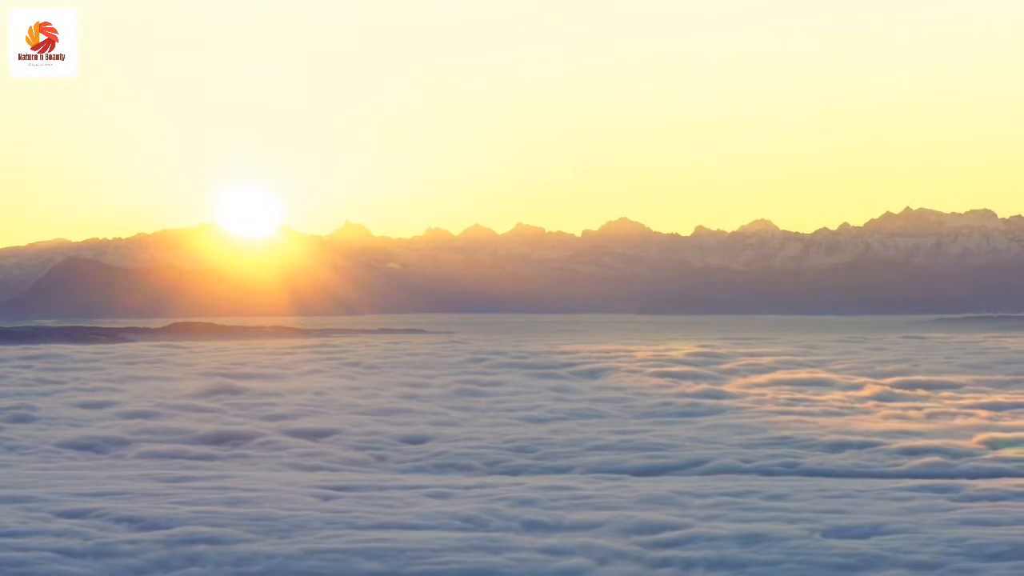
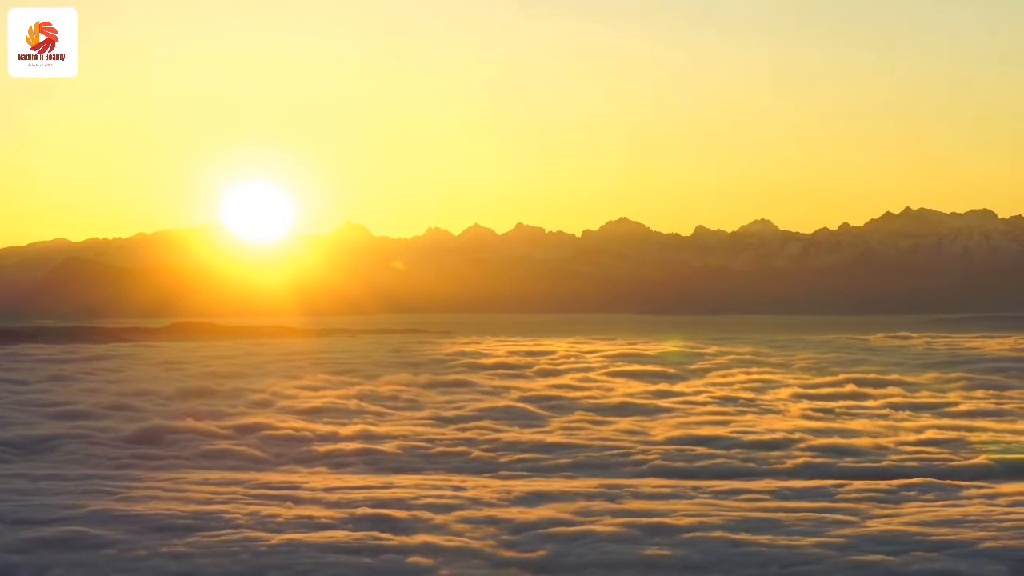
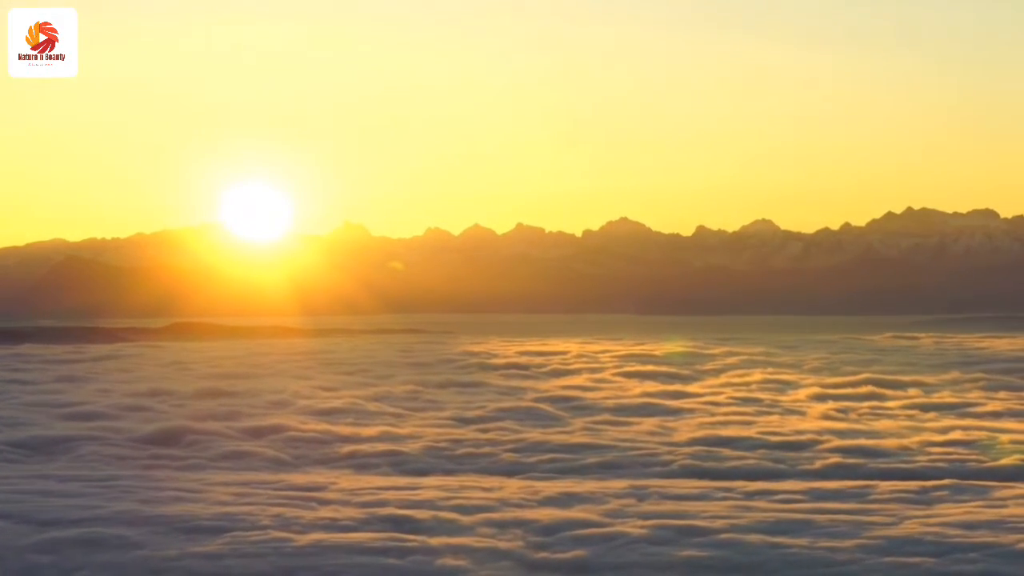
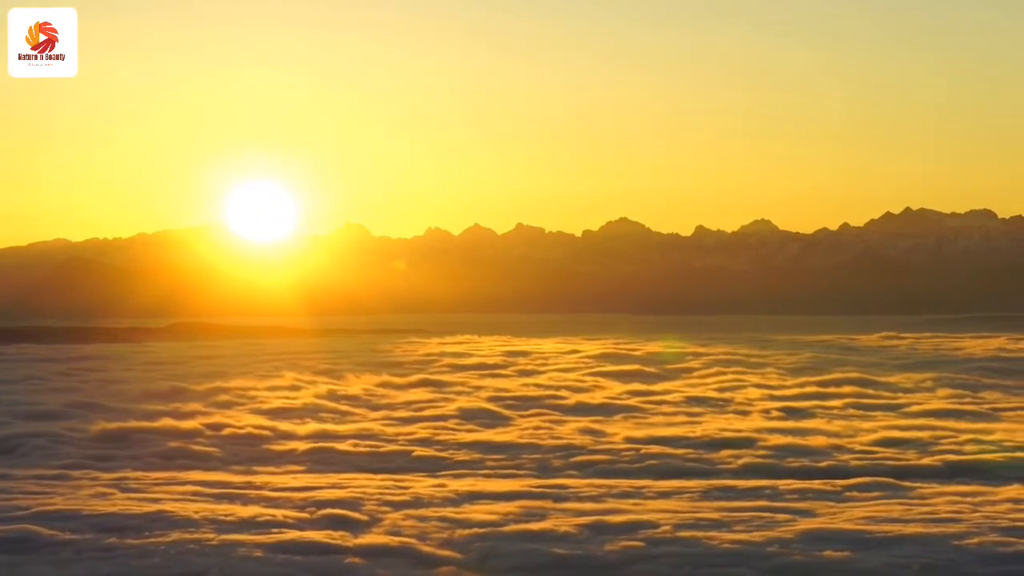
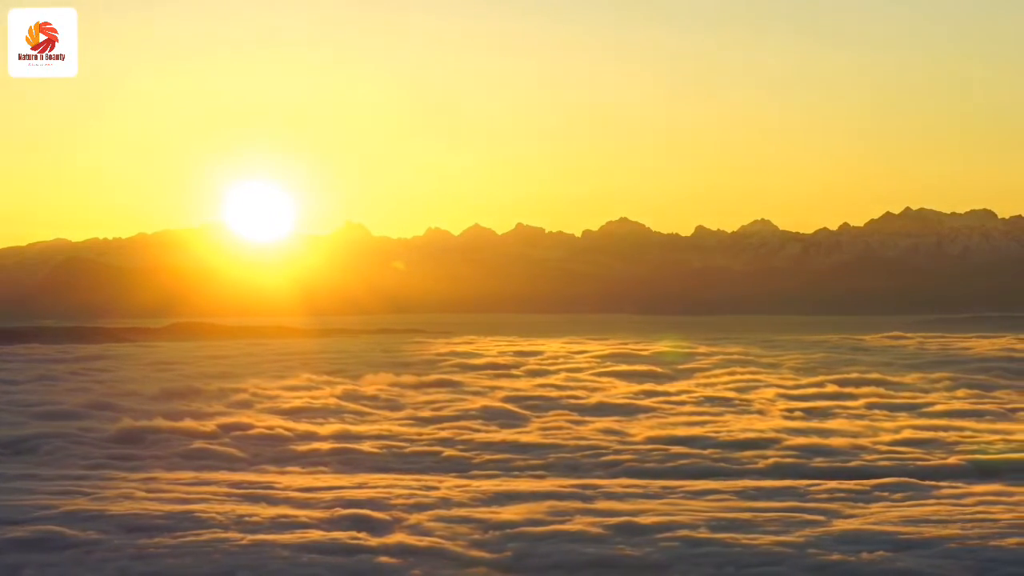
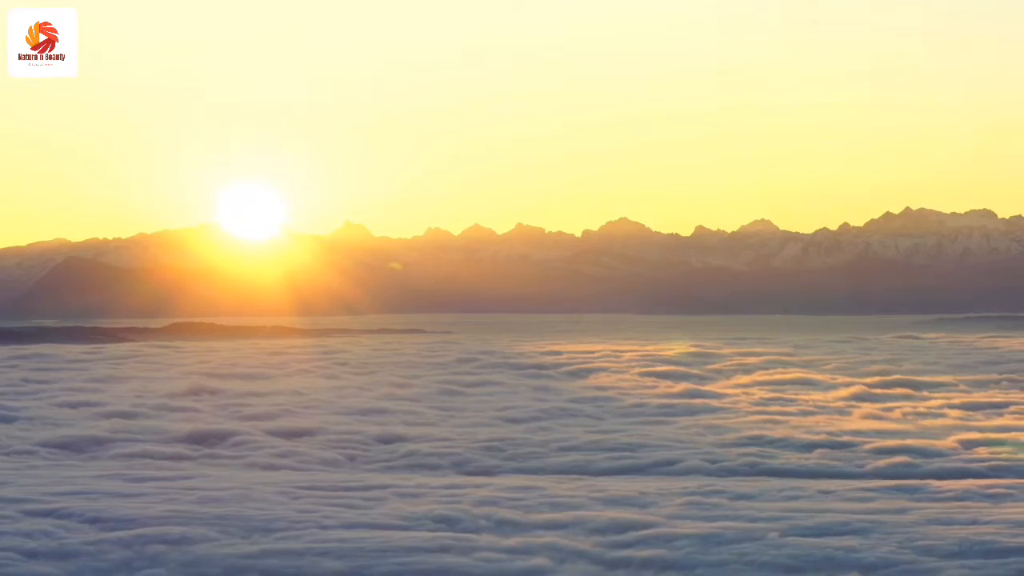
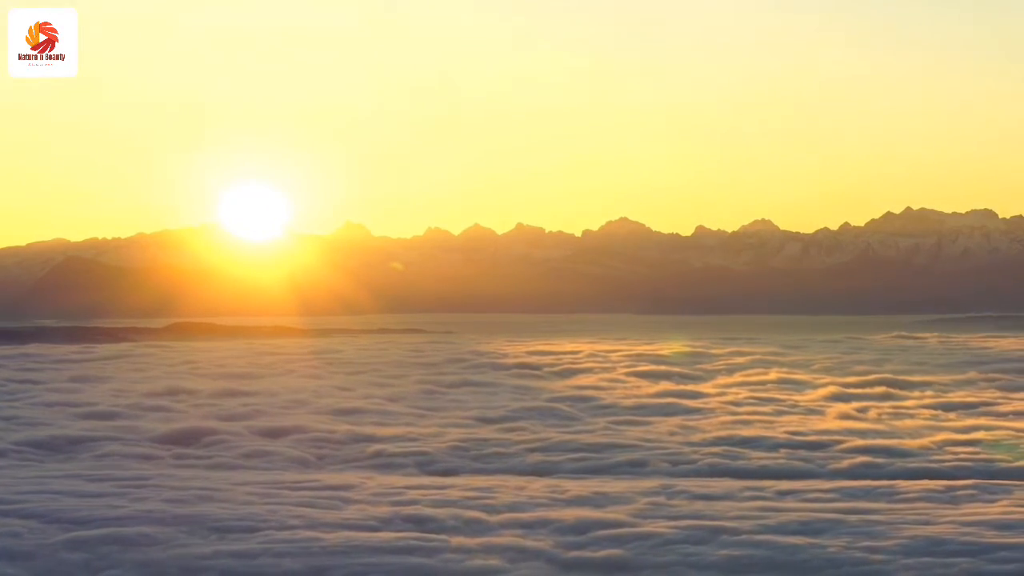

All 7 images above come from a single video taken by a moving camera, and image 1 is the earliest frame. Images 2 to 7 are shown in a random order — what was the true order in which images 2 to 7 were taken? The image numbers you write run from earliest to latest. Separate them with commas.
6, 7, 3, 2, 5, 4
